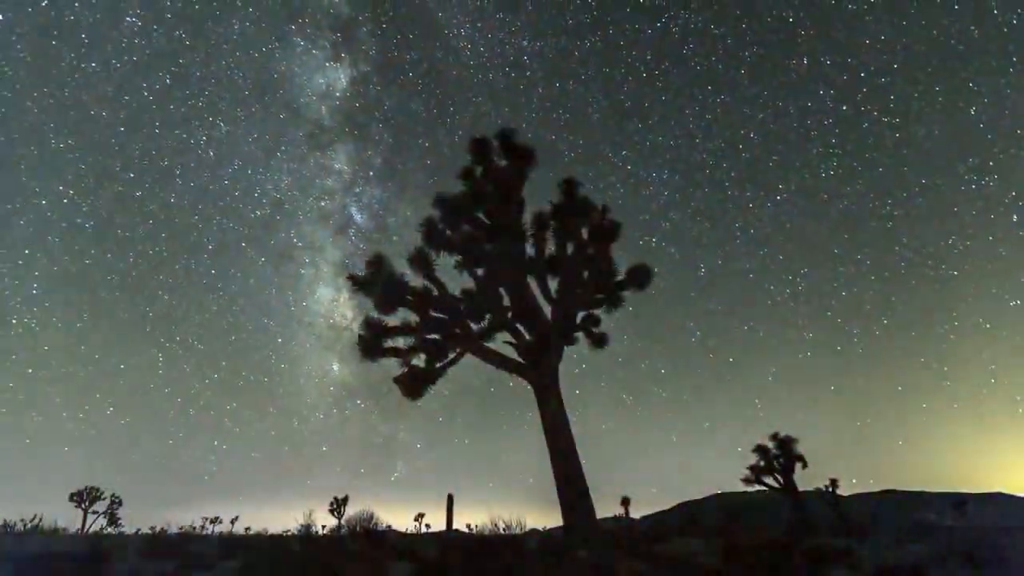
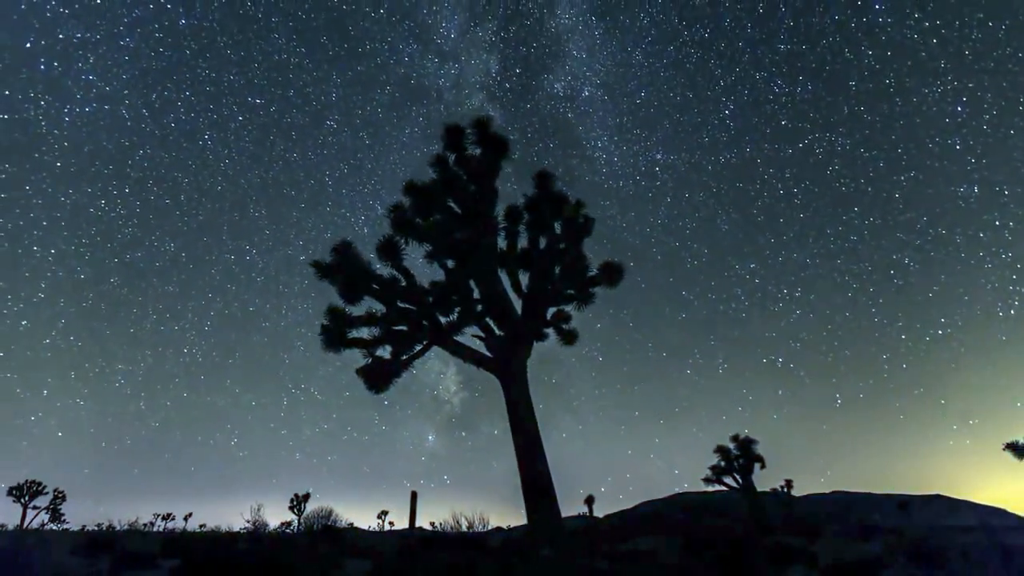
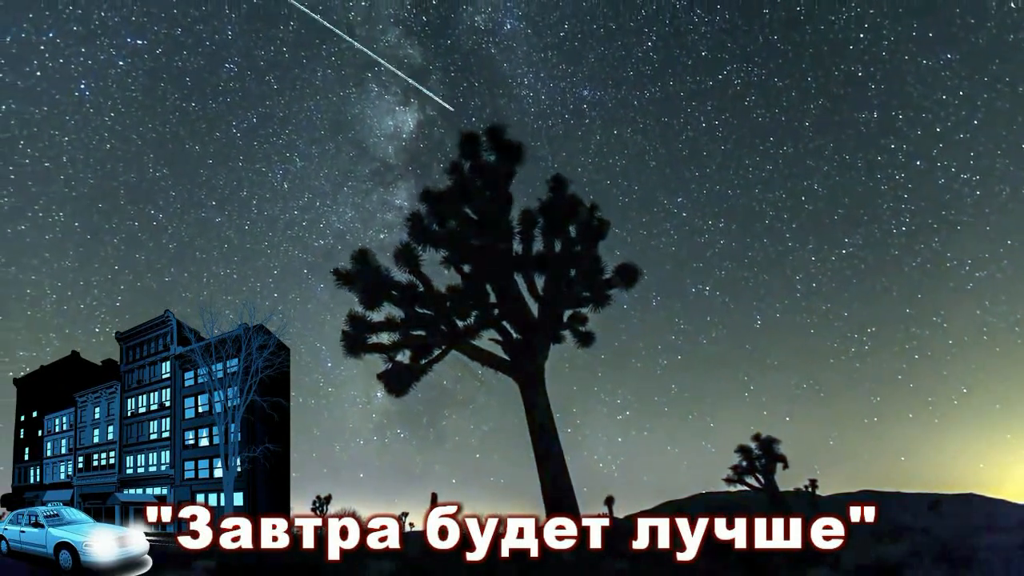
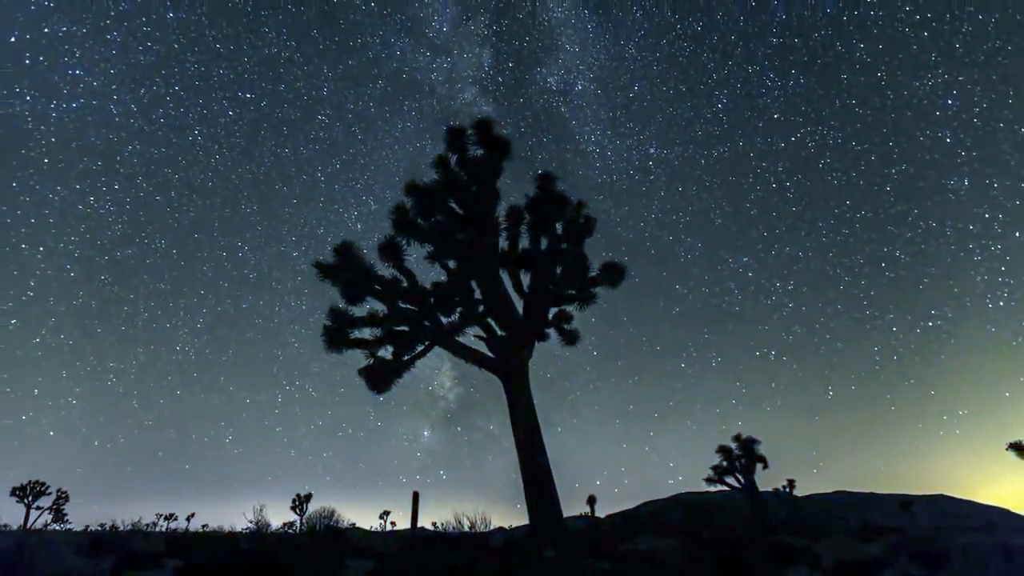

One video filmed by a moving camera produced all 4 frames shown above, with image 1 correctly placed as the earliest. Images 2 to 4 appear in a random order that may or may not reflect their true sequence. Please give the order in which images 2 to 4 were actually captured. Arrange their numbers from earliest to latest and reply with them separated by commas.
3, 4, 2
